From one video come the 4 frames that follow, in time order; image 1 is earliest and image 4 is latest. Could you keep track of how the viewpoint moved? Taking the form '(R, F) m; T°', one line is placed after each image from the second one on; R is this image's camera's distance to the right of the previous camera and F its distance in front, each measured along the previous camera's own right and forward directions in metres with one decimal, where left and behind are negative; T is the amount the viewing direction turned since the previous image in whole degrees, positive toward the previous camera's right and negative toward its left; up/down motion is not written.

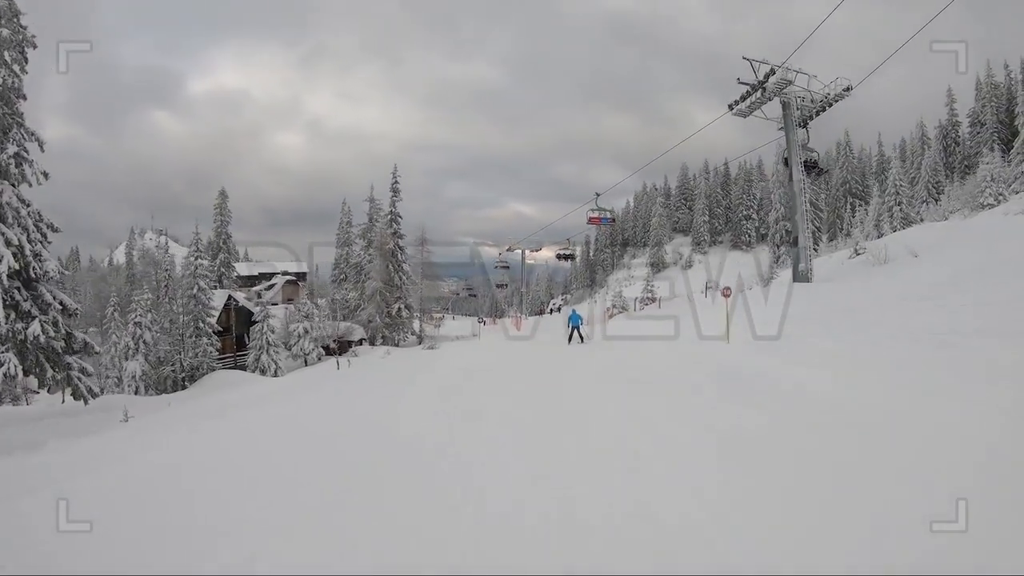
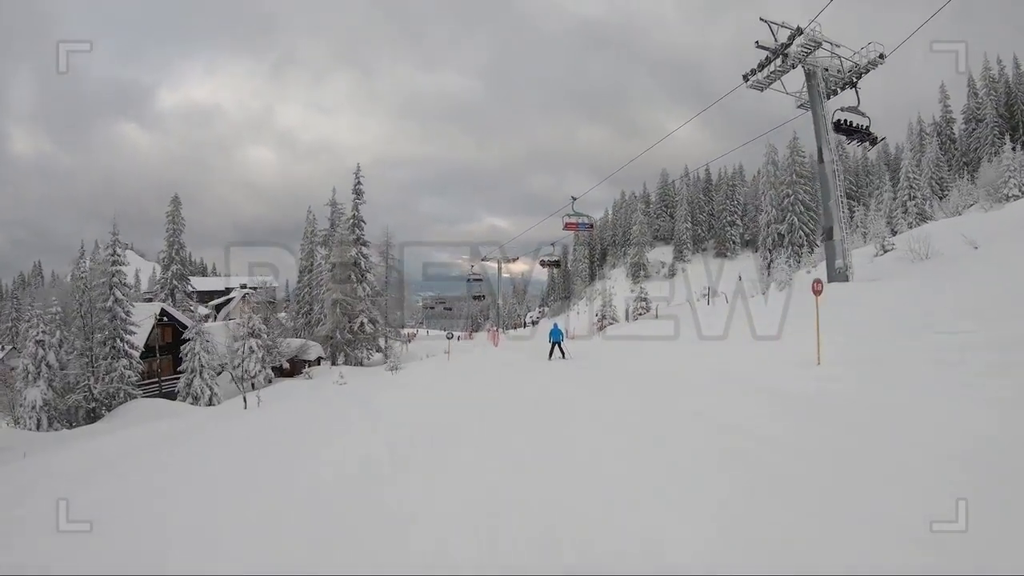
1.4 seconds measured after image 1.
(+0.1, +1.5) m; +1°
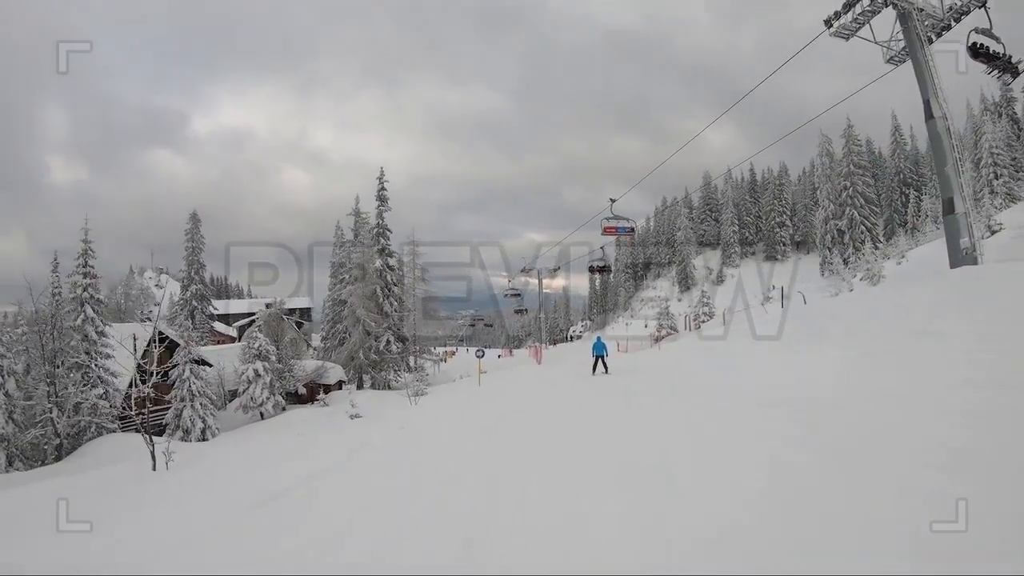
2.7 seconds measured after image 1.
(-0.3, +1.2) m; -3°
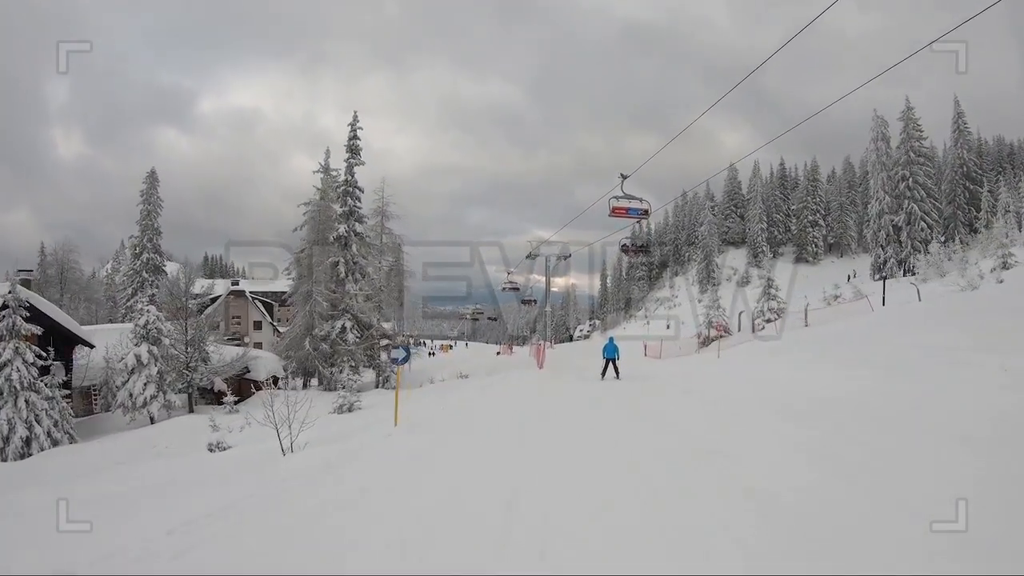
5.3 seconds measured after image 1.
(+0.1, +2.1) m; -1°
